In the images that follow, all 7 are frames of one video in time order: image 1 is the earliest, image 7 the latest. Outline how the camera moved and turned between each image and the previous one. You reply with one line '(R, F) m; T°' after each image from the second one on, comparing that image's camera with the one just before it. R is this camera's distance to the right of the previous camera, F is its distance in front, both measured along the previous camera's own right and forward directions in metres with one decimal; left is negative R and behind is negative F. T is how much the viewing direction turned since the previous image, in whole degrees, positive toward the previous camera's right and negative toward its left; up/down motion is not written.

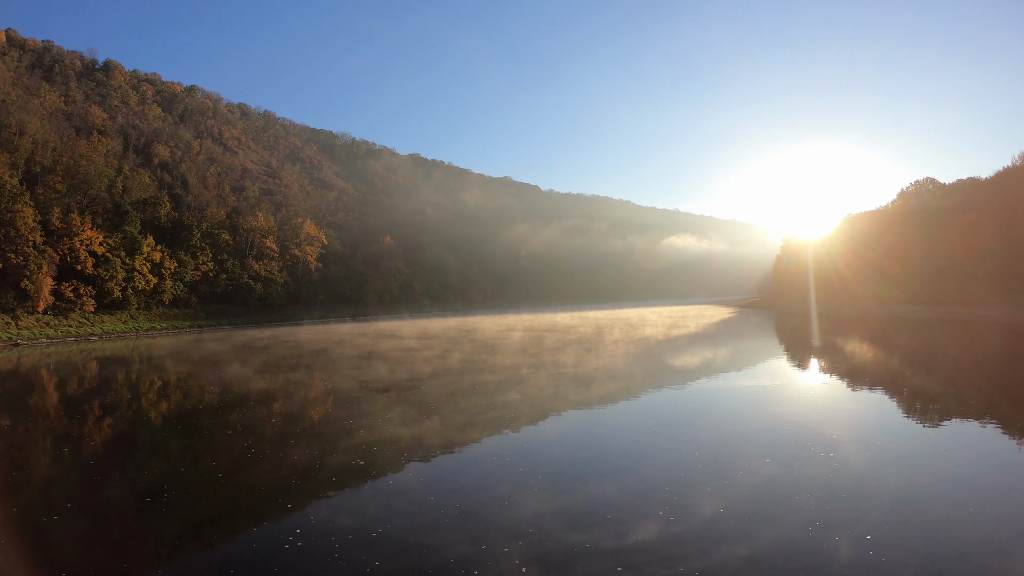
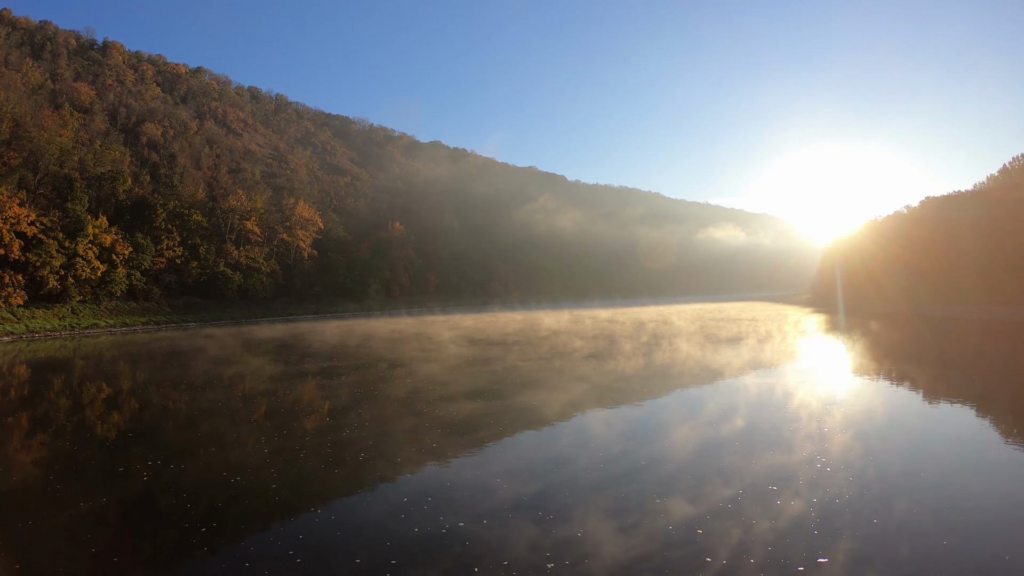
(+1.4, +6.1) m; -4°
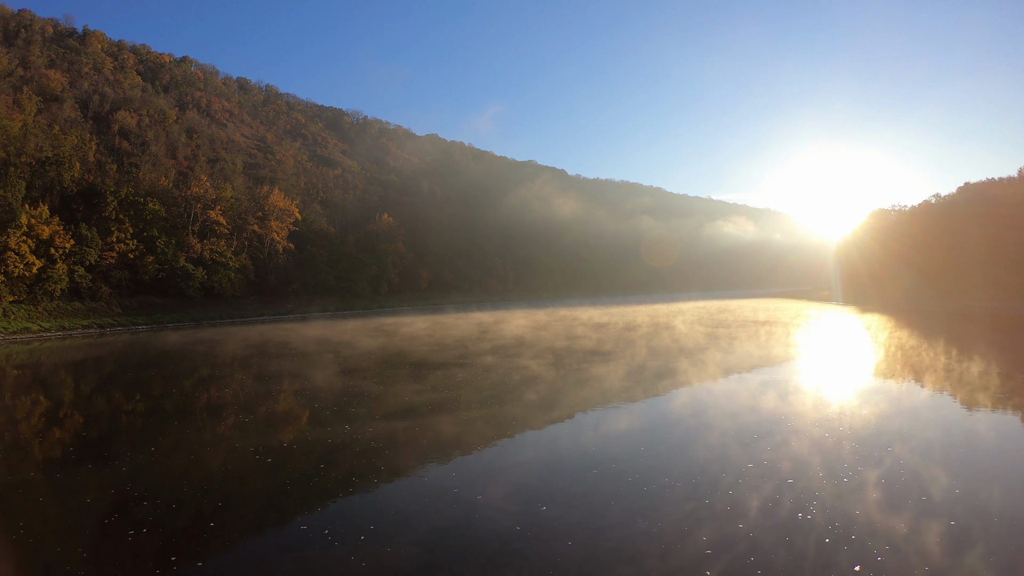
(+0.8, +3.5) m; -1°
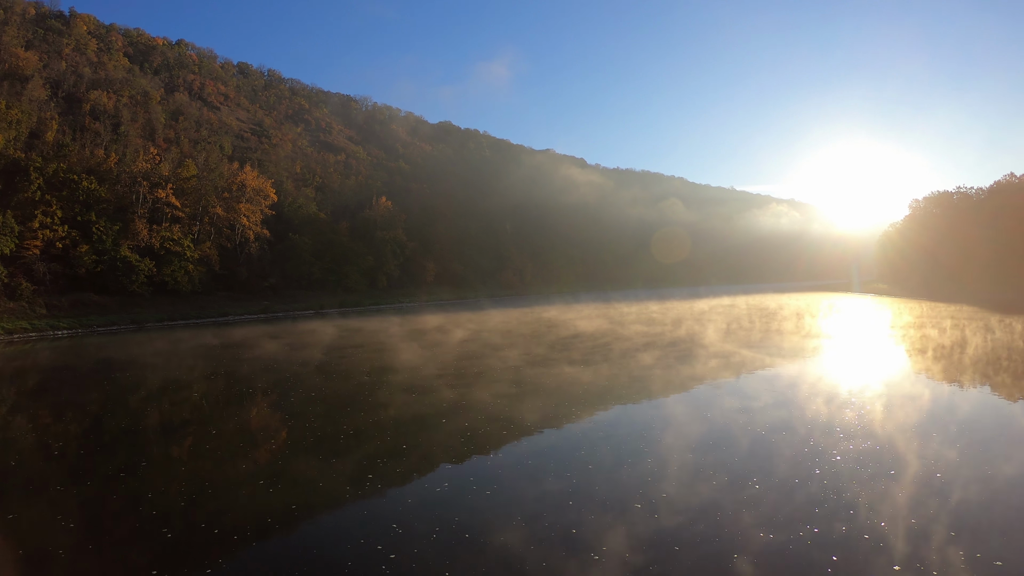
(+0.4, +6.2) m; -3°
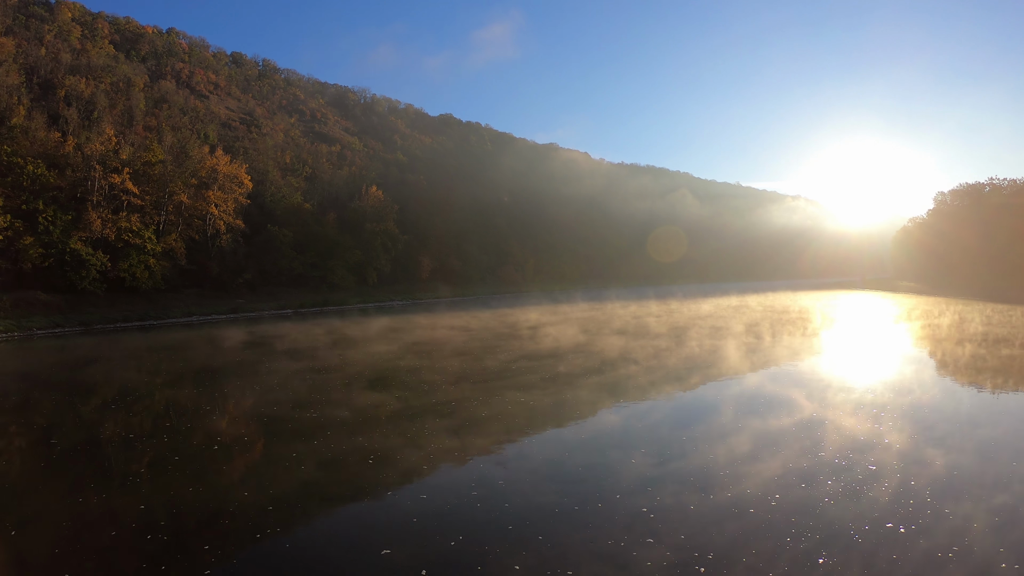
(+0.4, +2.9) m; -1°
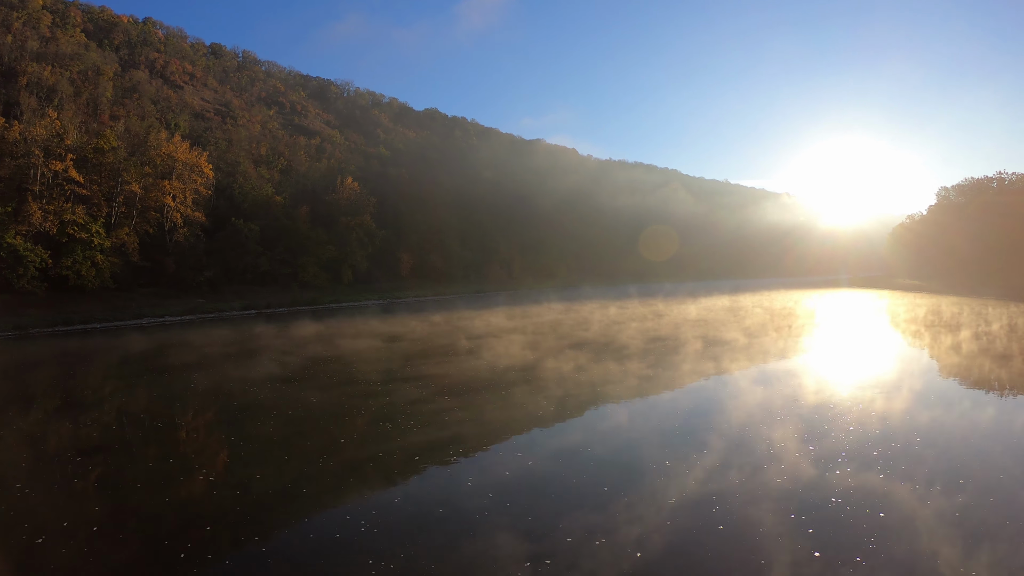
(+0.7, +1.6) m; +1°
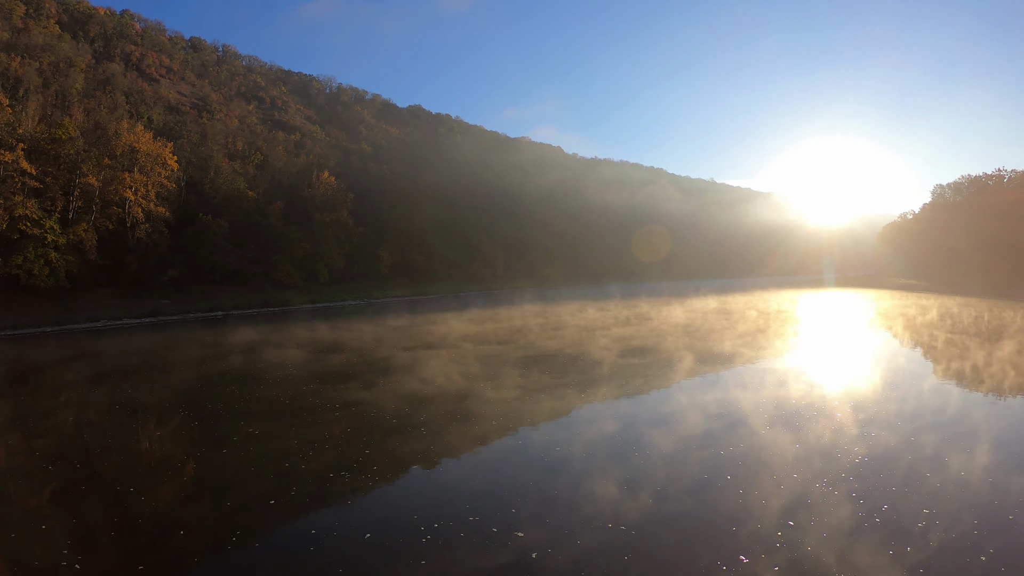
(+0.6, +0.8) m; +1°
